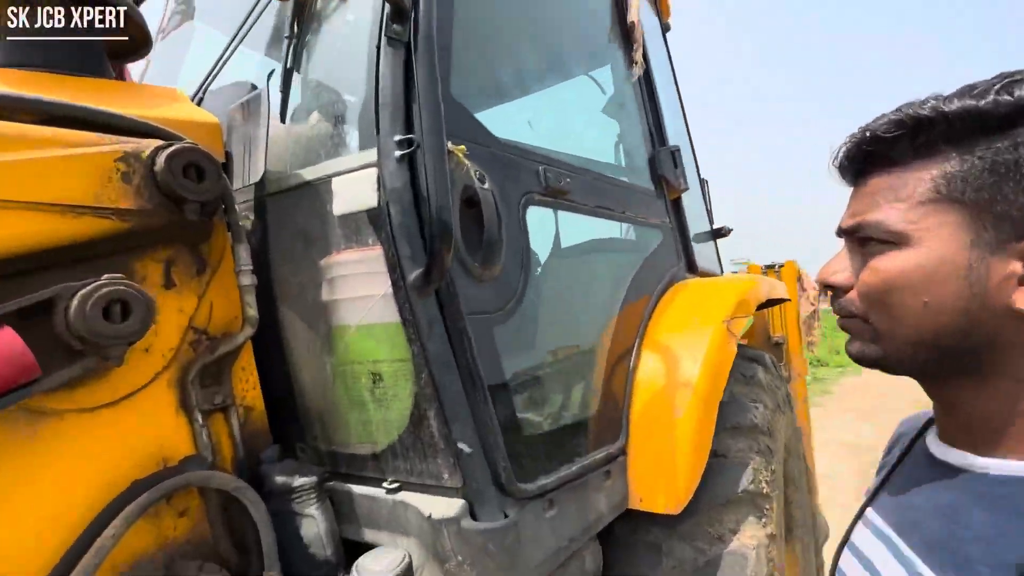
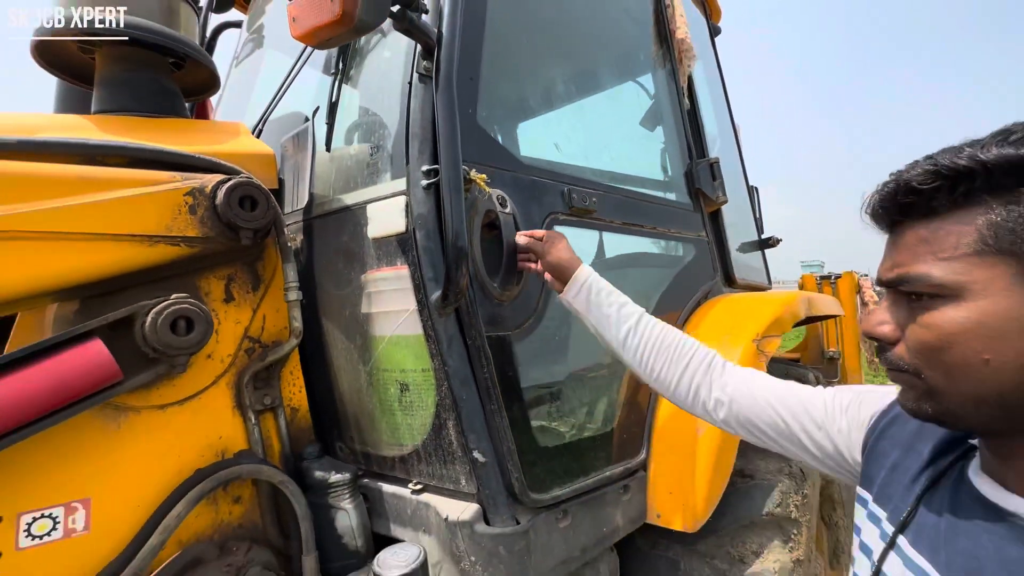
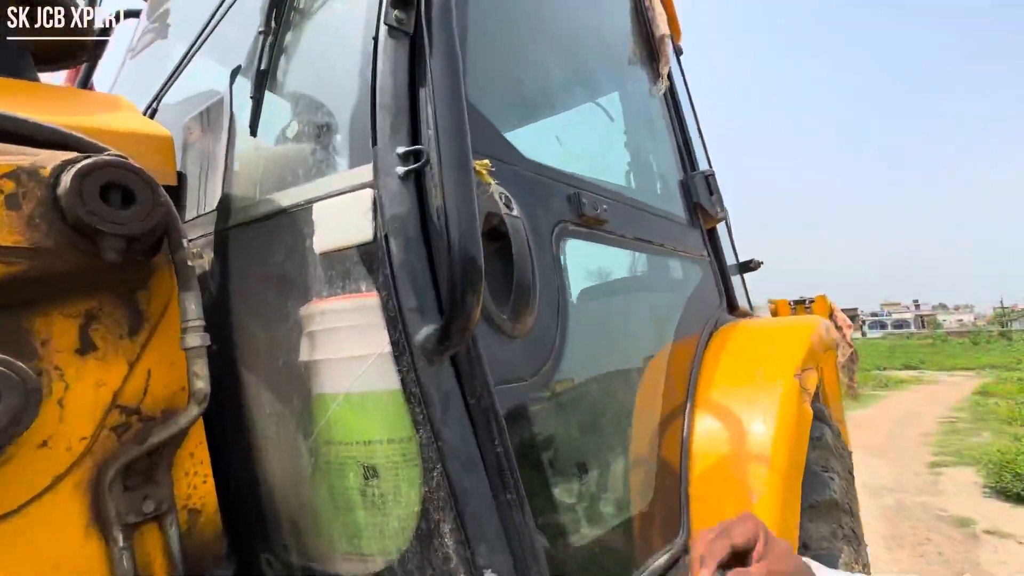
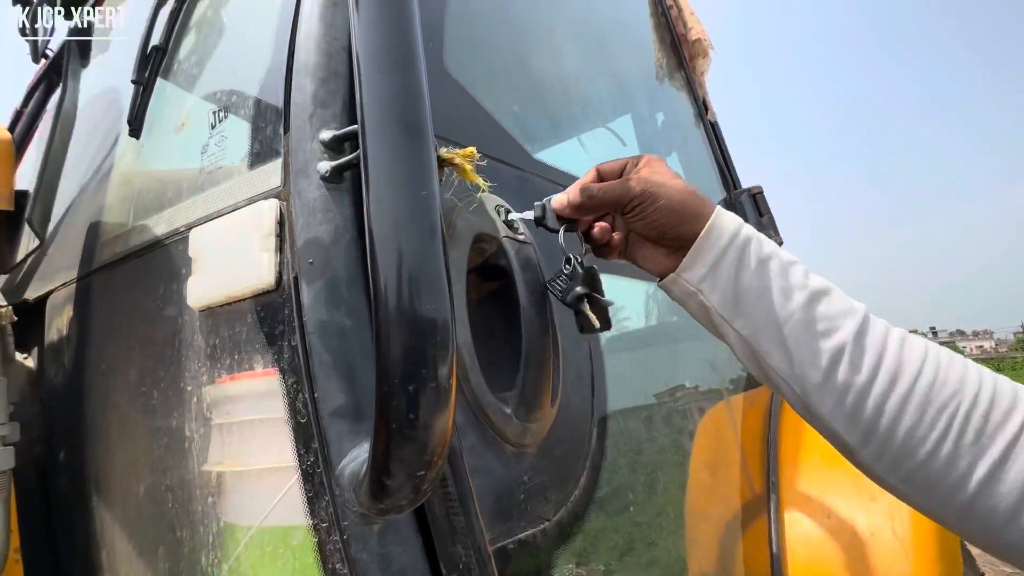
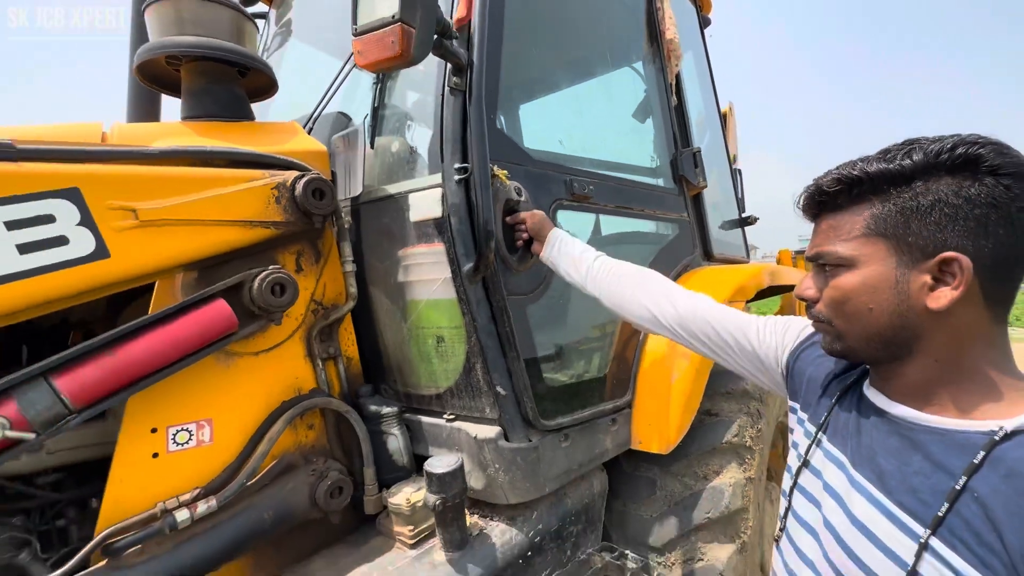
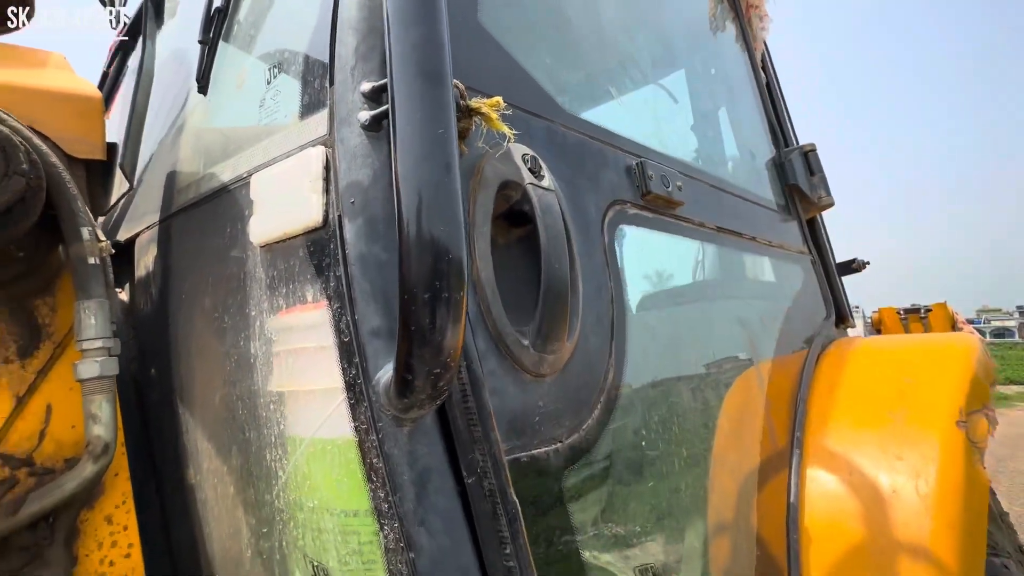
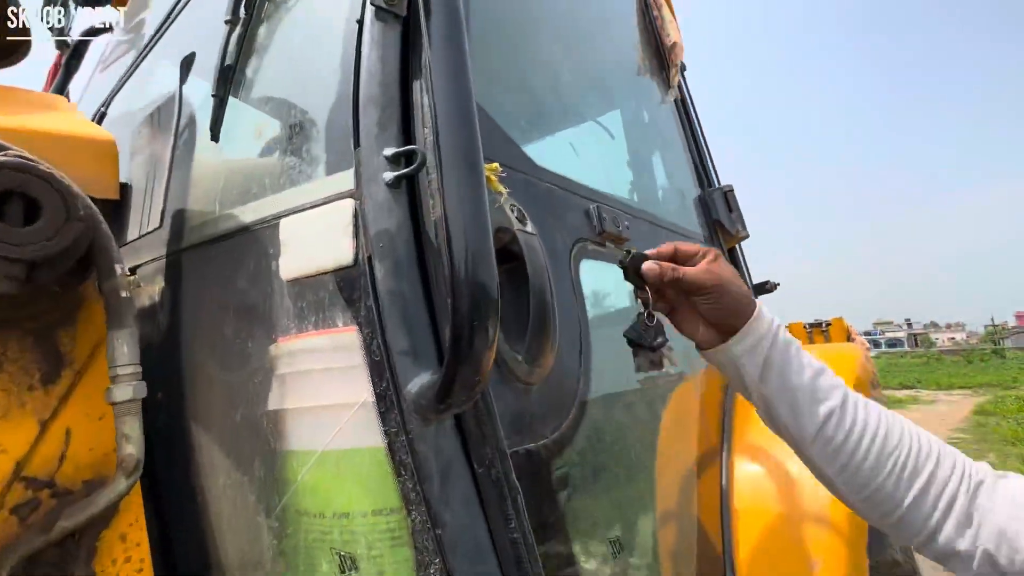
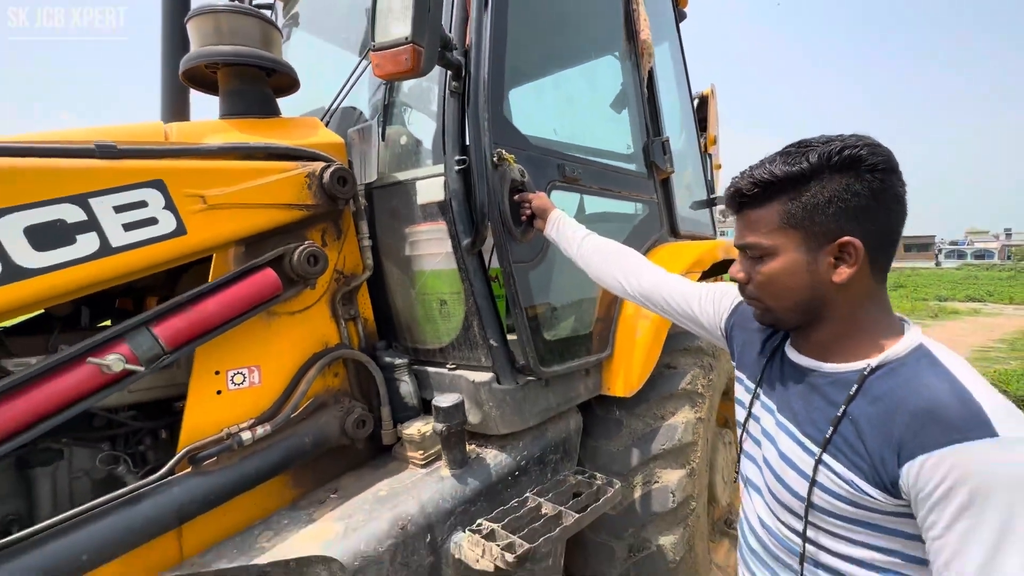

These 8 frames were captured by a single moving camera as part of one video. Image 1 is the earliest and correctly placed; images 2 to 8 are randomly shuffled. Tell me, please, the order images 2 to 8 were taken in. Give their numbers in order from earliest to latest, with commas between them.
3, 7, 4, 6, 2, 5, 8
